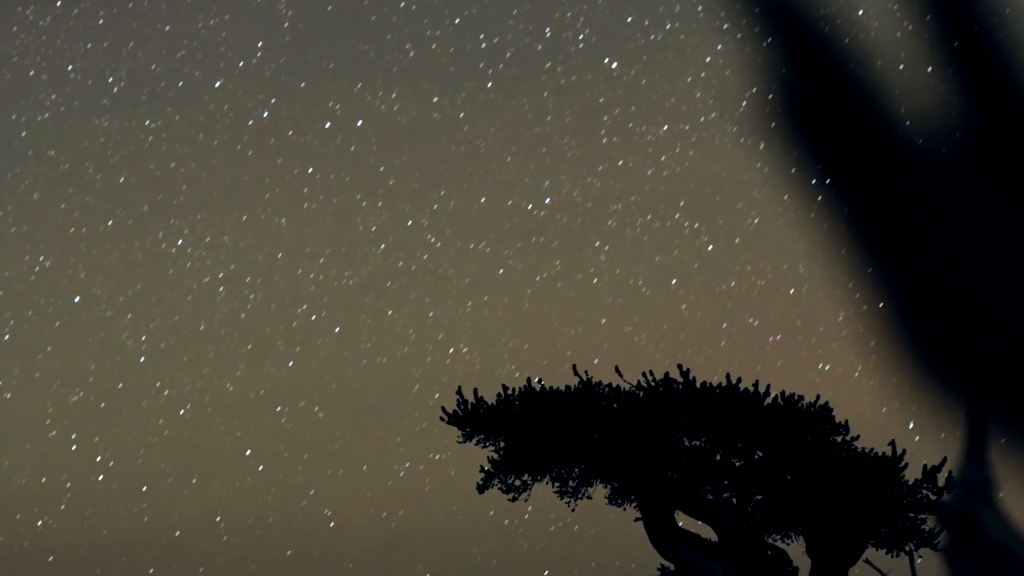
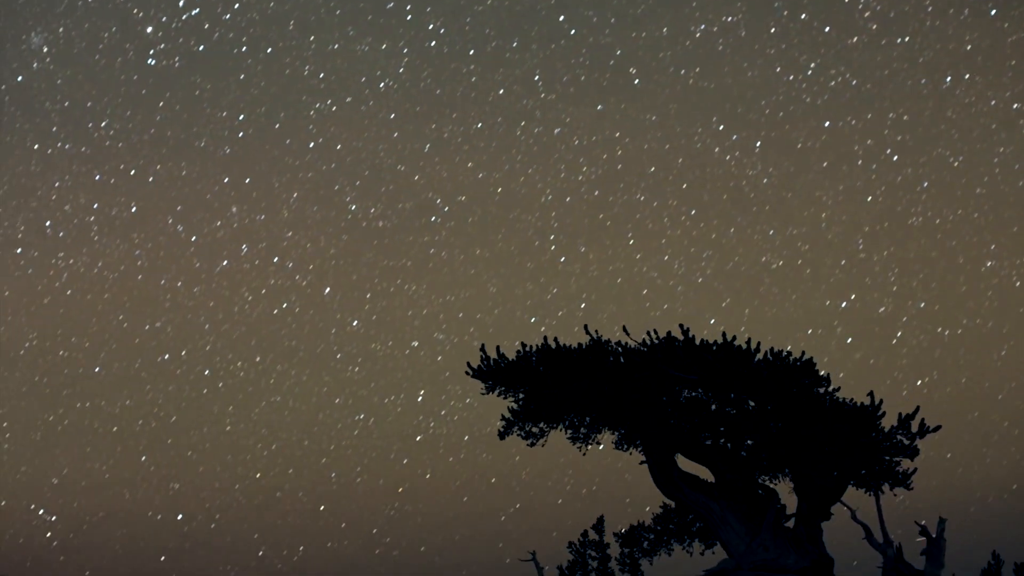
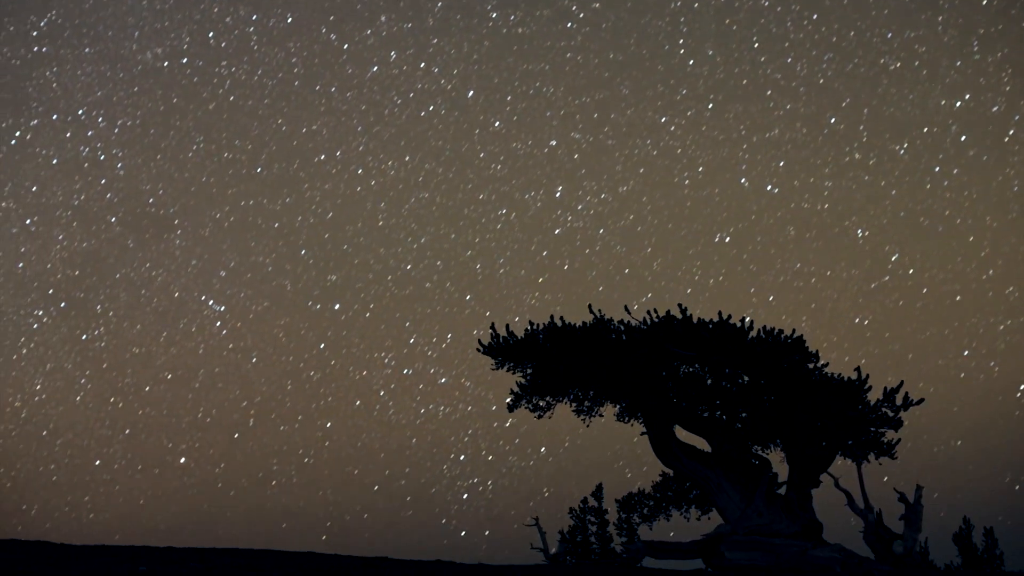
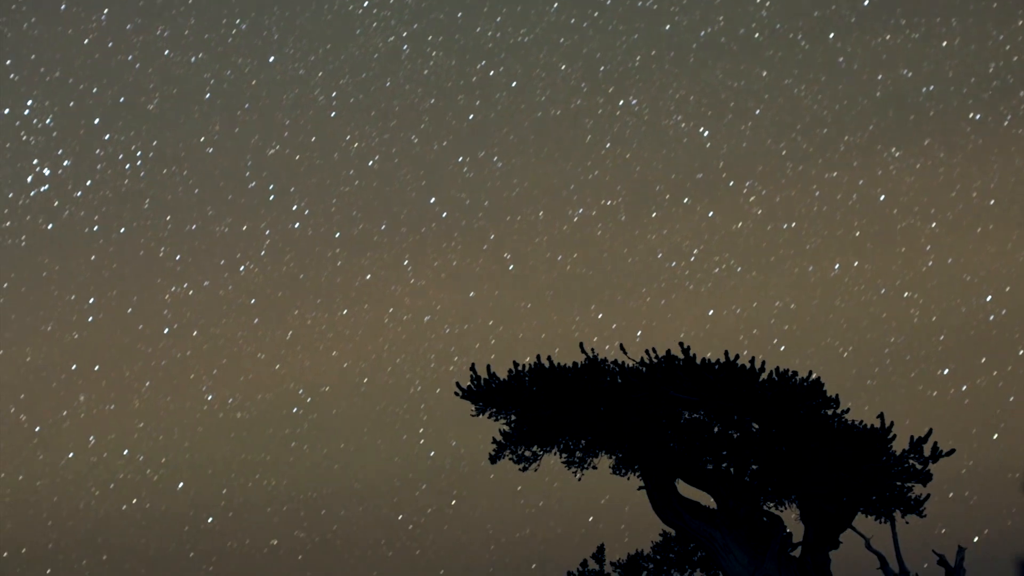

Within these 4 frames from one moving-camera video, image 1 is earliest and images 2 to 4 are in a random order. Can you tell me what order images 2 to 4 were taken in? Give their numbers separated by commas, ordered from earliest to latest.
4, 2, 3
